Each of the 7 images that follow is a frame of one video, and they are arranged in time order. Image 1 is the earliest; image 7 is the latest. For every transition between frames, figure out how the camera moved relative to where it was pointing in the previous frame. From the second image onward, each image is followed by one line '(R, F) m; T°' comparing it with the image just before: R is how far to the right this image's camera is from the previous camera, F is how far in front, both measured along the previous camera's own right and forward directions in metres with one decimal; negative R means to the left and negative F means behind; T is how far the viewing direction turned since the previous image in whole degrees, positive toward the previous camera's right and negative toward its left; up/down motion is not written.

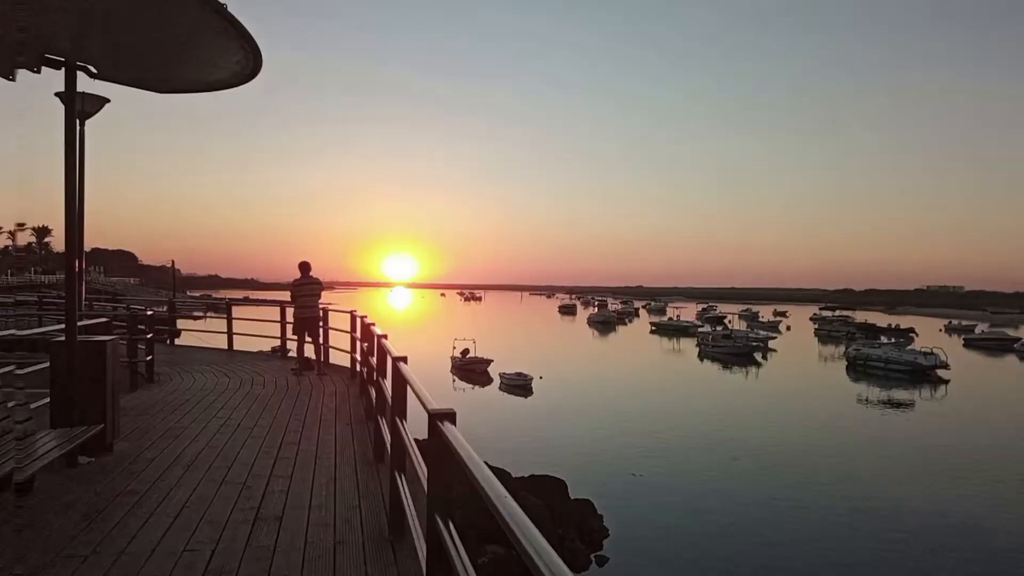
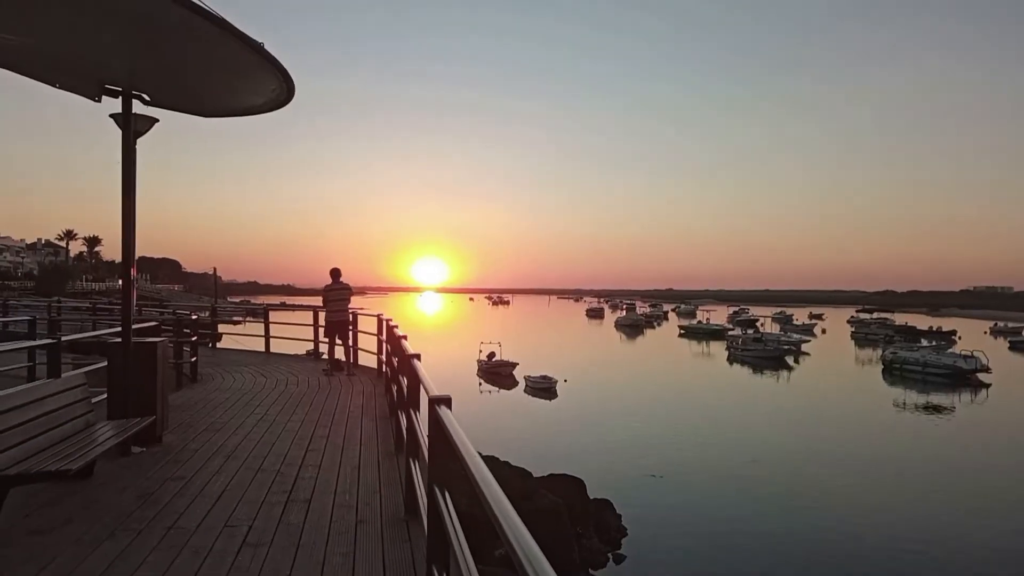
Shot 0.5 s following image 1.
(+0.2, -0.4) m; -3°
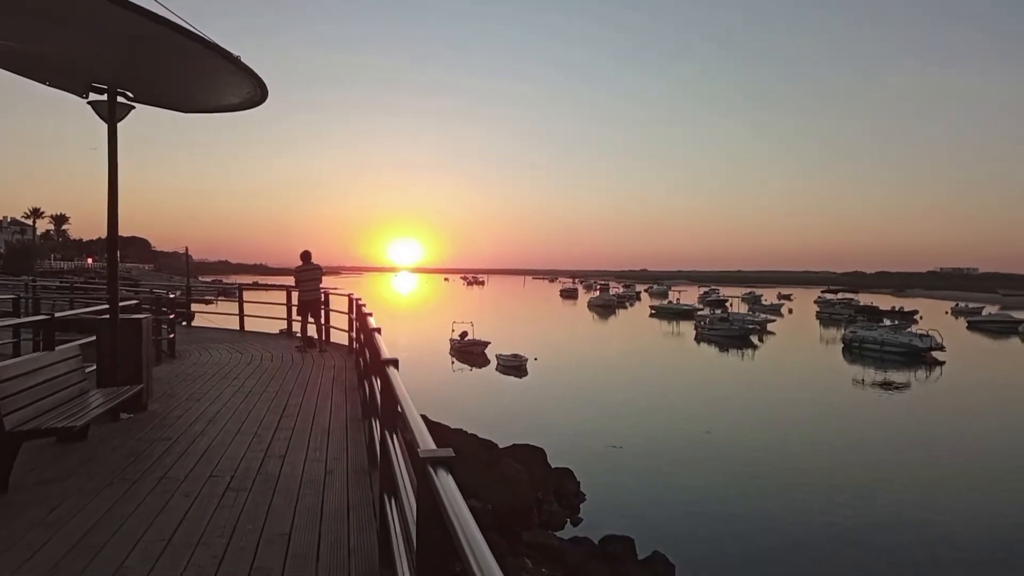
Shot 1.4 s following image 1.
(+0.2, -0.6) m; +2°
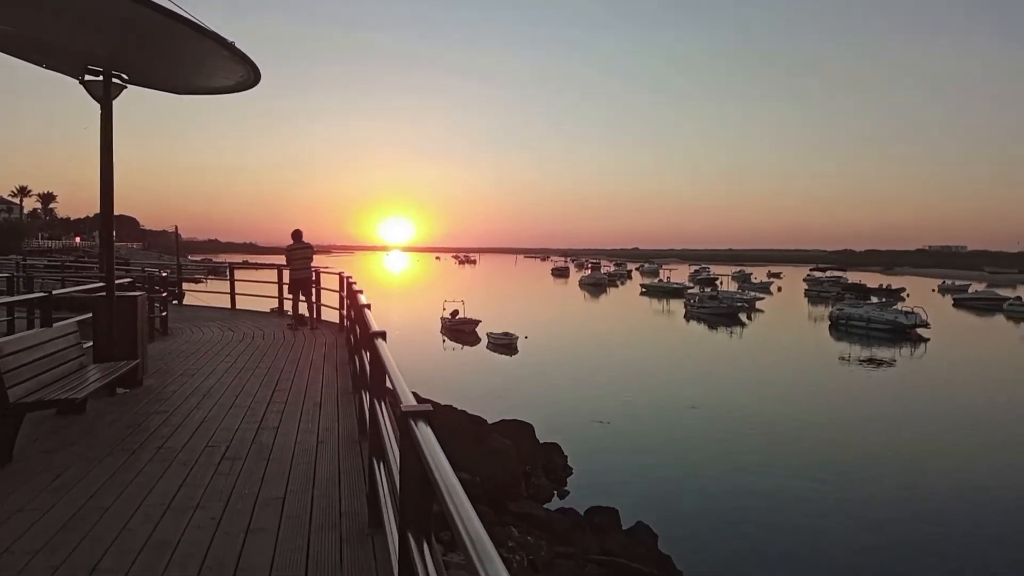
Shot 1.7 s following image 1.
(0.0, -0.2) m; +1°
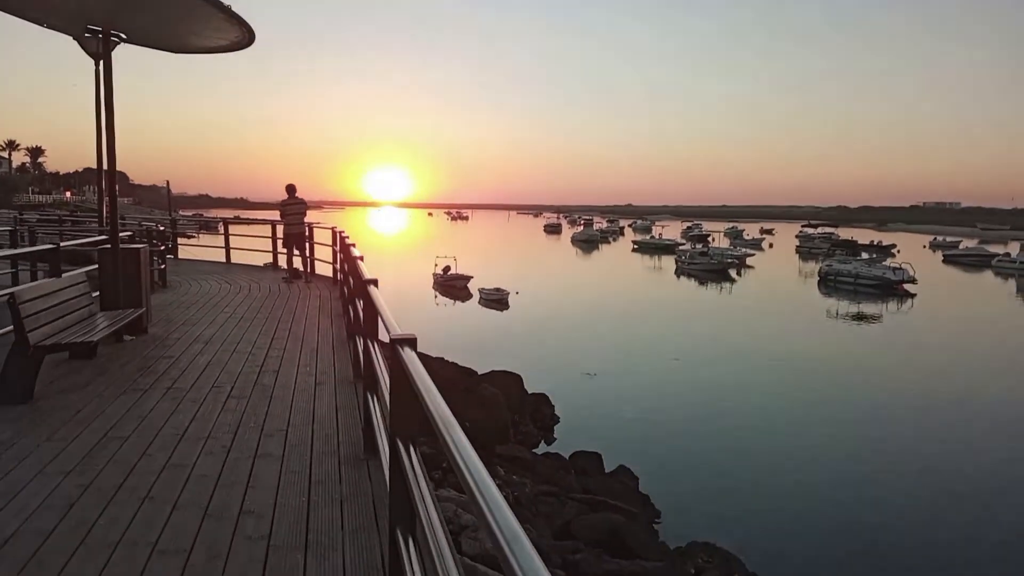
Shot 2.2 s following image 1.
(+0.1, -0.3) m; +1°
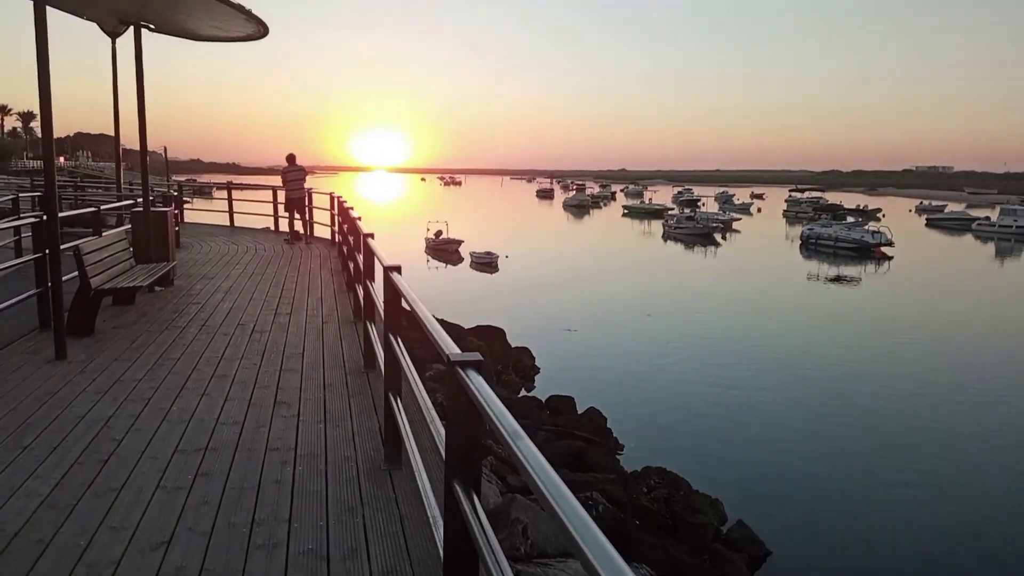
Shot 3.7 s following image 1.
(+0.2, -1.0) m; +1°
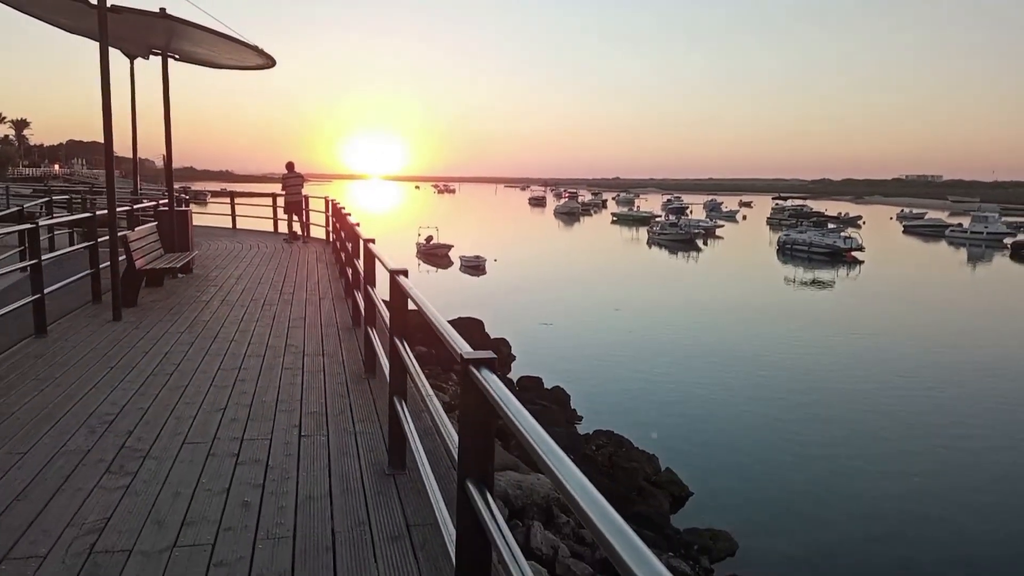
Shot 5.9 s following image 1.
(+0.3, -1.4) m; 0°
